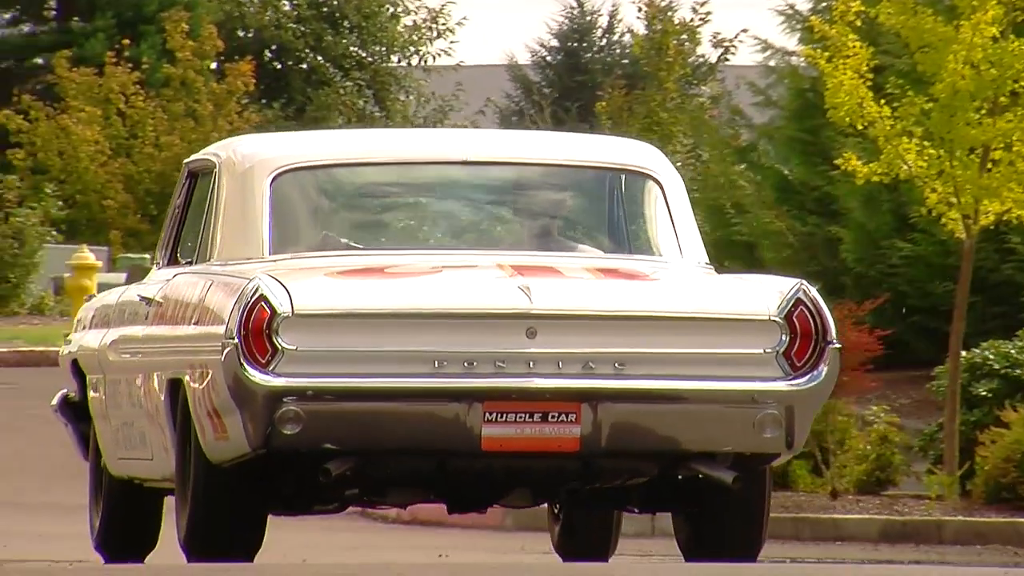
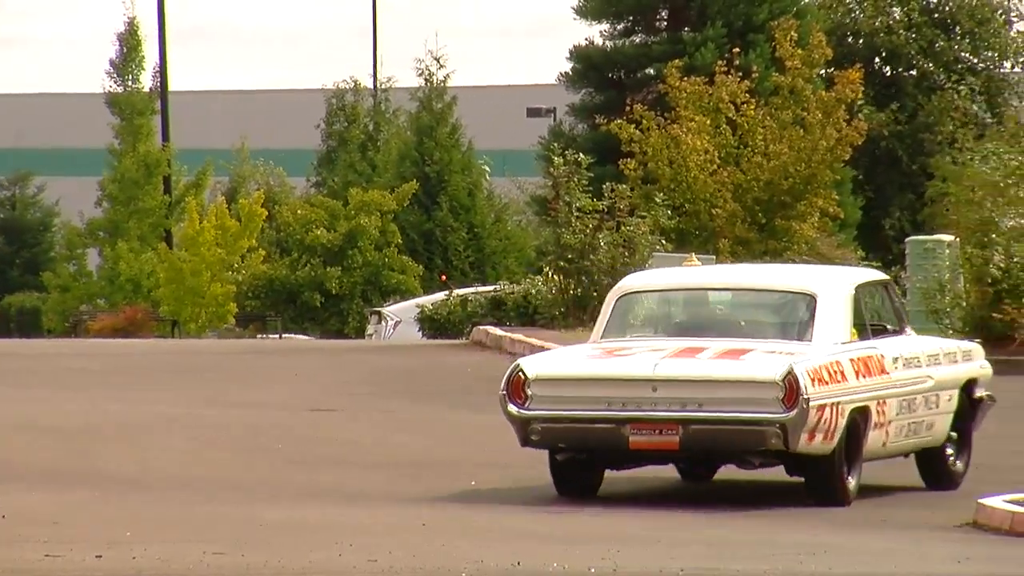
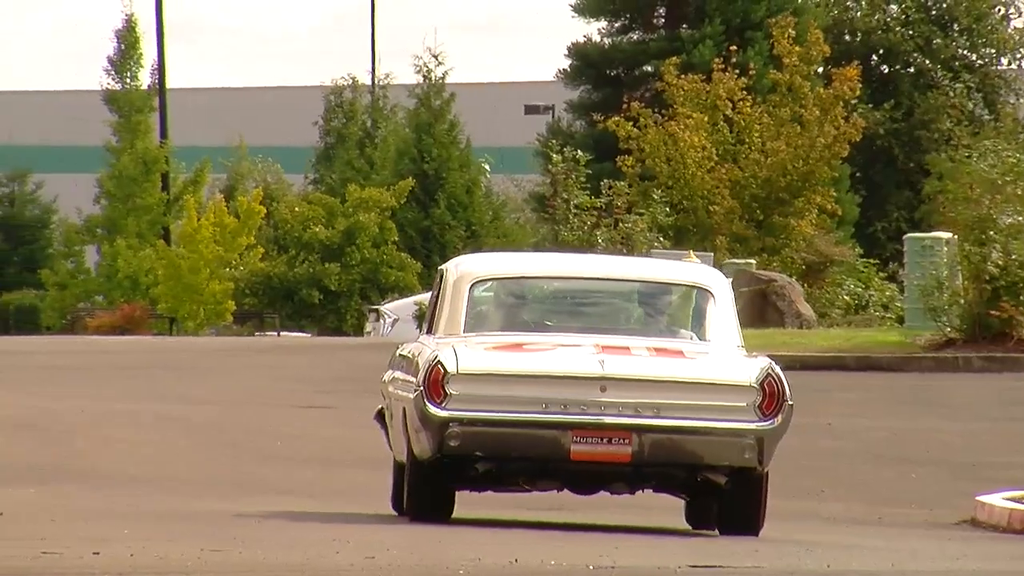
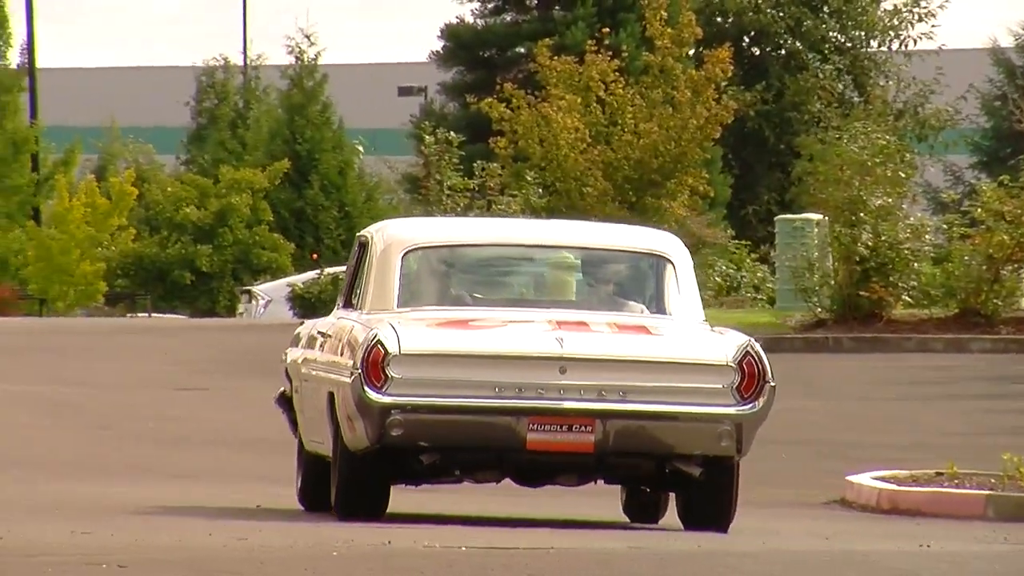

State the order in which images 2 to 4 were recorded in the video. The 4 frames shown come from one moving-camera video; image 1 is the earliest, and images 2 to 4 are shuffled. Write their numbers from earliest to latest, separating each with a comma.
4, 3, 2
